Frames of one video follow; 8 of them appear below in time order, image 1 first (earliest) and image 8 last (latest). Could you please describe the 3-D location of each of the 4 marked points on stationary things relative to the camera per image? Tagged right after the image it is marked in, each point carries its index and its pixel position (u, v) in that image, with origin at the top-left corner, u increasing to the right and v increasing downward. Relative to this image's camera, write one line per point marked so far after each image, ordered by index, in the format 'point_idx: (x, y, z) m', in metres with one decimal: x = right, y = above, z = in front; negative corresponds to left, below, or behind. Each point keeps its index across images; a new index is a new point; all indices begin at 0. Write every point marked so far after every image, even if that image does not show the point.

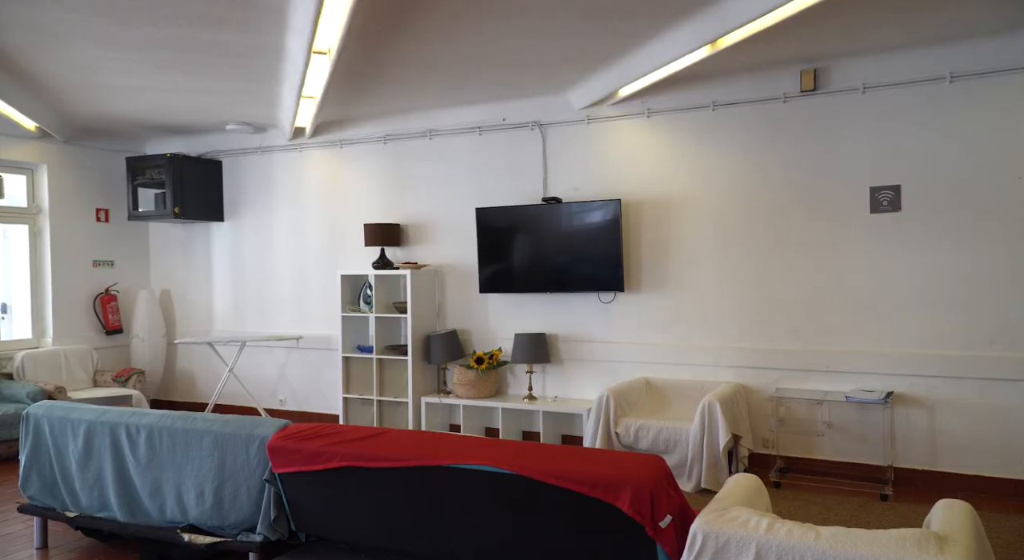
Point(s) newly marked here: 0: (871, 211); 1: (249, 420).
0: (+2.4, +0.5, +4.5) m
1: (-1.1, -0.6, +2.8) m
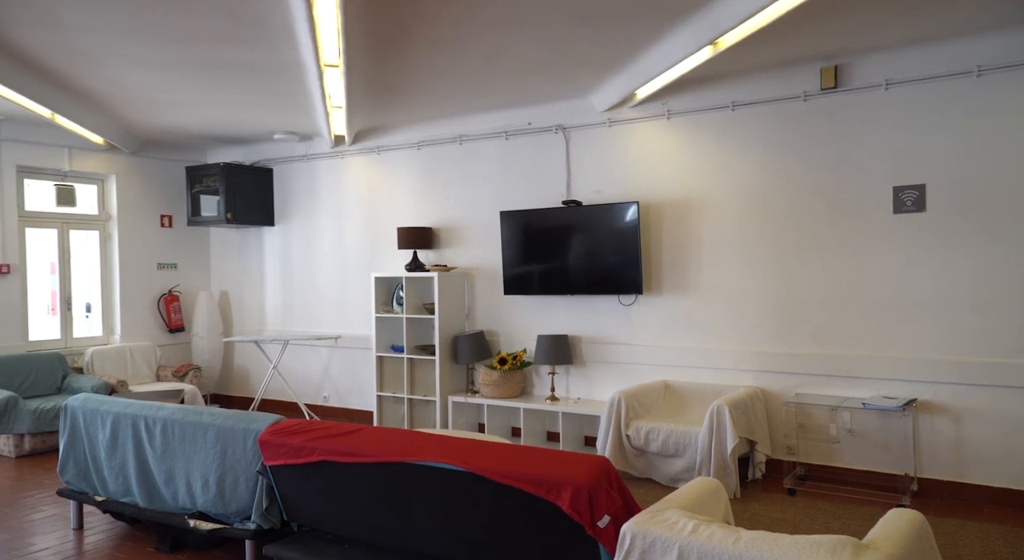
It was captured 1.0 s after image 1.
0: (+2.4, +0.4, +4.3) m
1: (-1.2, -0.6, +3.0) m
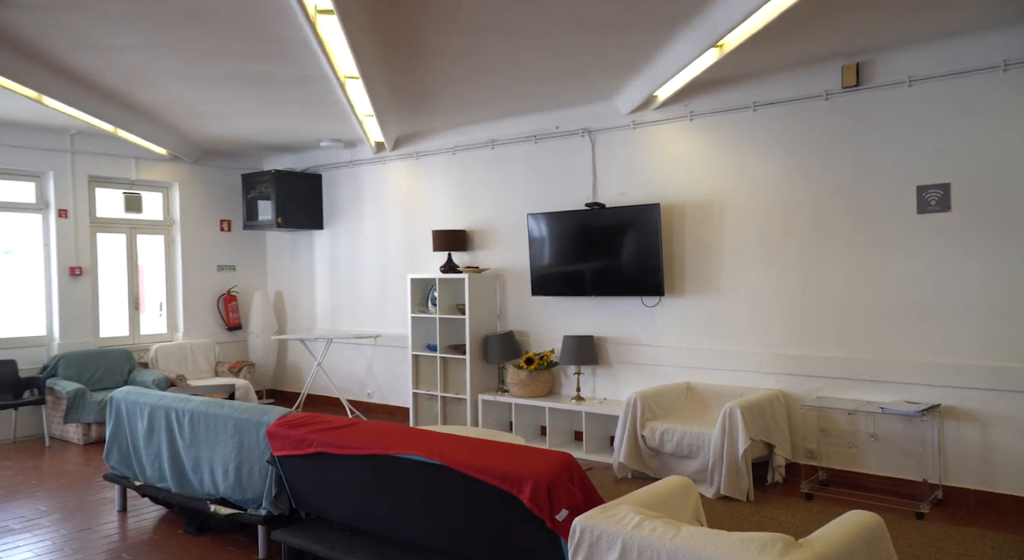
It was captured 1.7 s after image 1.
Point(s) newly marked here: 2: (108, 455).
0: (+2.5, +0.4, +4.2) m
1: (-1.2, -0.6, +3.2) m
2: (-2.3, -1.0, +3.8) m
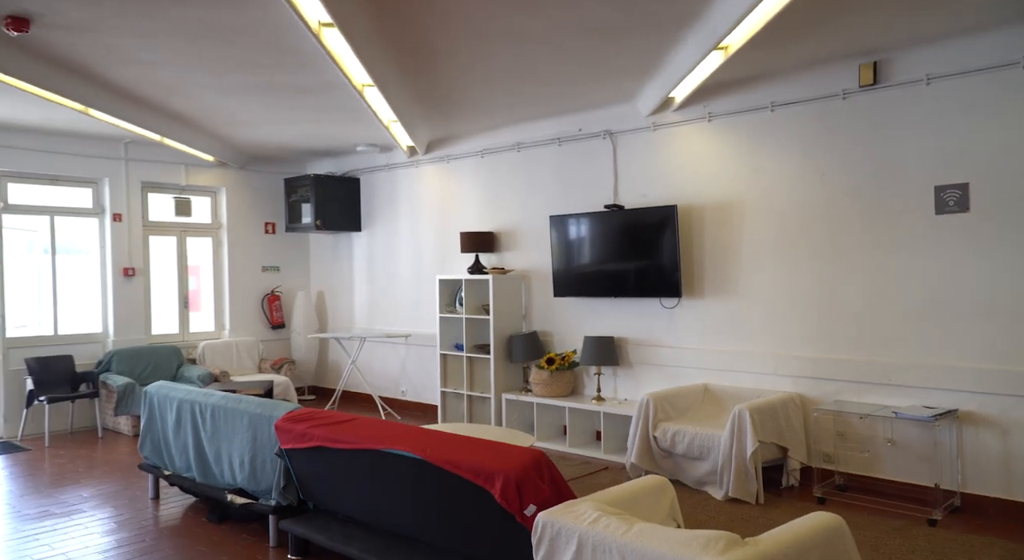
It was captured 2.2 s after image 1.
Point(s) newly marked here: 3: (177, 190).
0: (+2.6, +0.4, +4.1) m
1: (-1.2, -0.6, +3.4) m
2: (-2.3, -1.0, +4.1) m
3: (-4.2, +1.1, +8.4) m
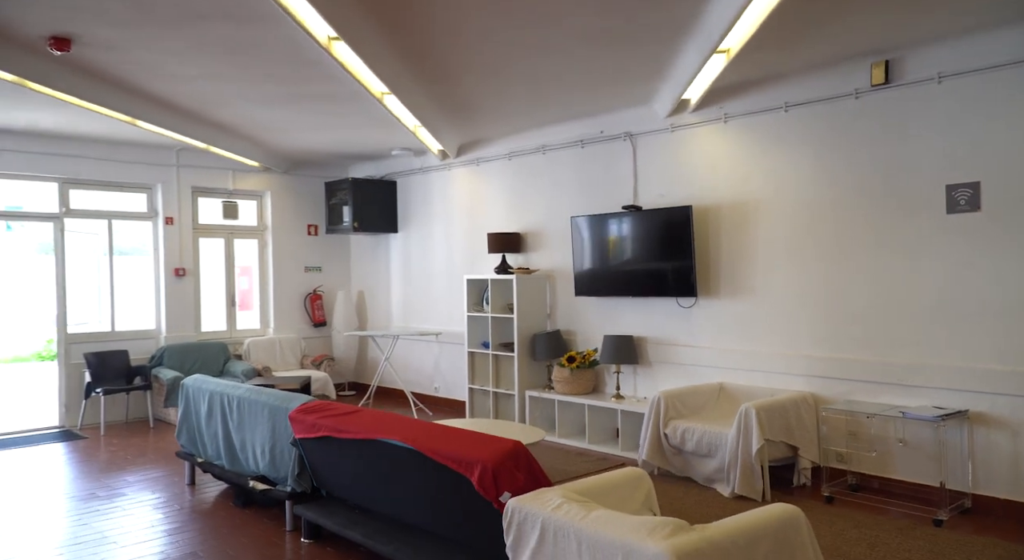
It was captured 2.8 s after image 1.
0: (+2.6, +0.4, +4.1) m
1: (-1.2, -0.6, +3.6) m
2: (-2.2, -1.0, +4.4) m
3: (-3.8, +1.1, +8.9) m
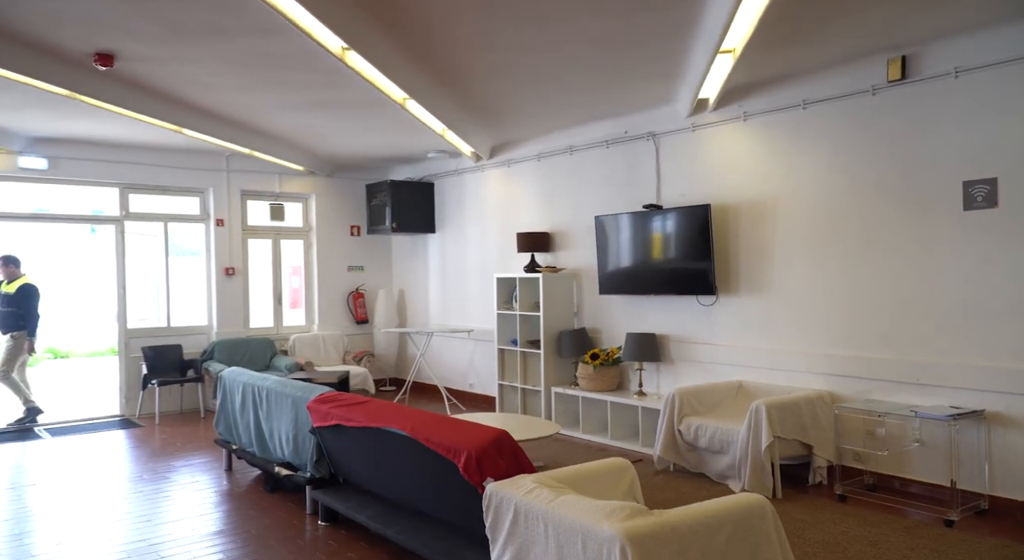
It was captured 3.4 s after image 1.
0: (+2.7, +0.4, +4.0) m
1: (-1.1, -0.6, +3.9) m
2: (-2.1, -1.0, +4.7) m
3: (-3.3, +1.1, +9.3) m
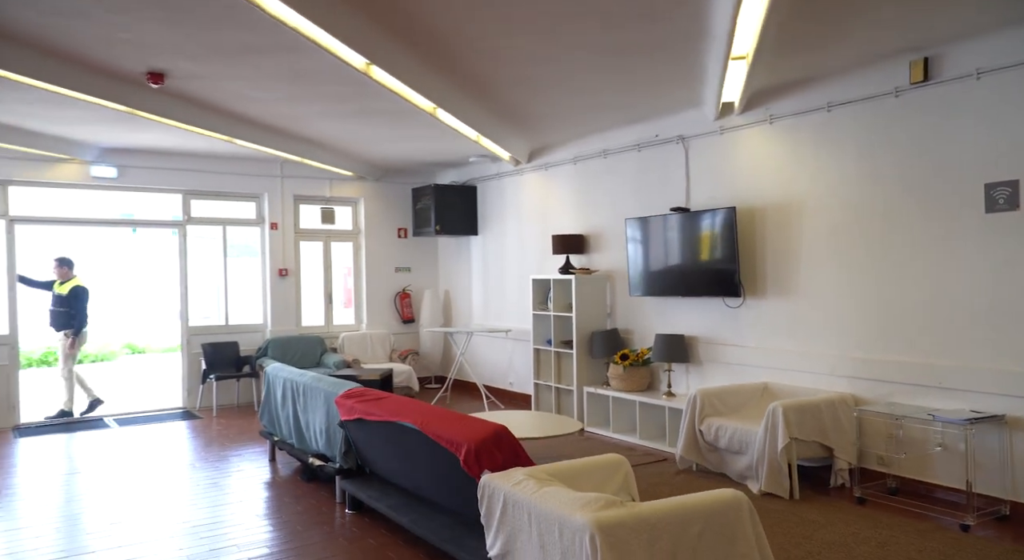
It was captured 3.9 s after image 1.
0: (+2.8, +0.4, +4.0) m
1: (-1.0, -0.6, +4.1) m
2: (-1.9, -1.0, +5.1) m
3: (-2.8, +1.1, +9.7) m
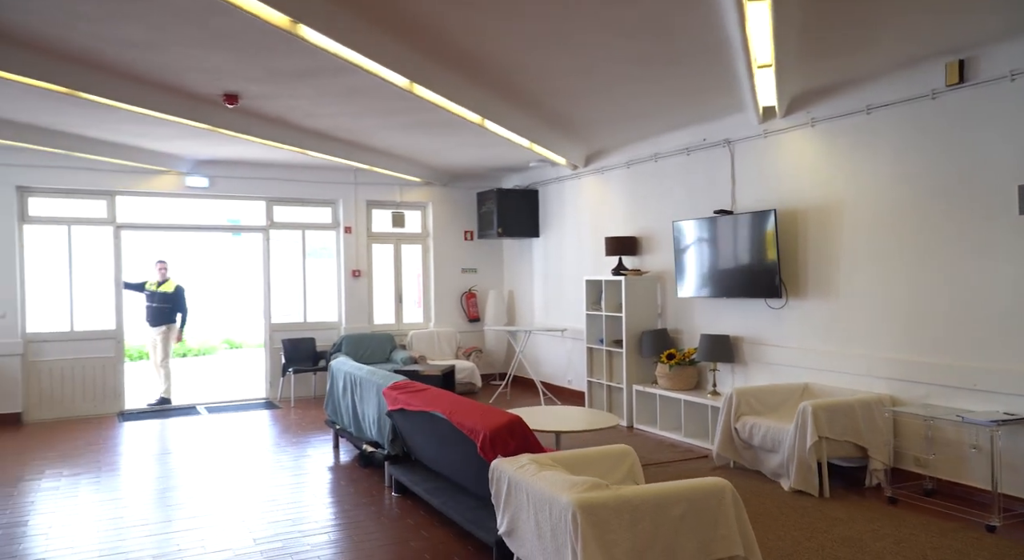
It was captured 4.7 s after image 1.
0: (+3.0, +0.4, +3.9) m
1: (-0.8, -0.6, +4.5) m
2: (-1.5, -1.0, +5.6) m
3: (-1.9, +1.1, +10.3) m
